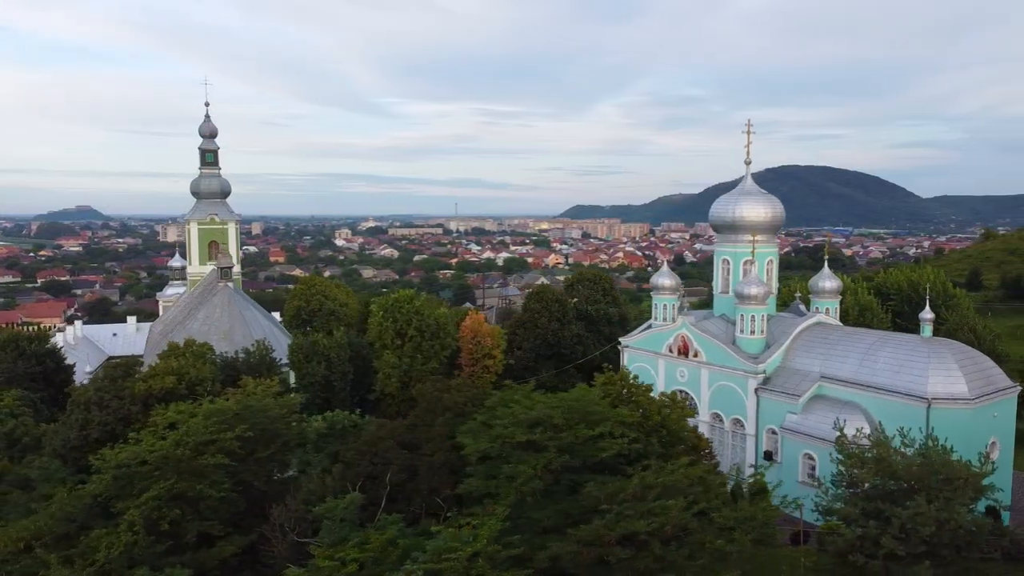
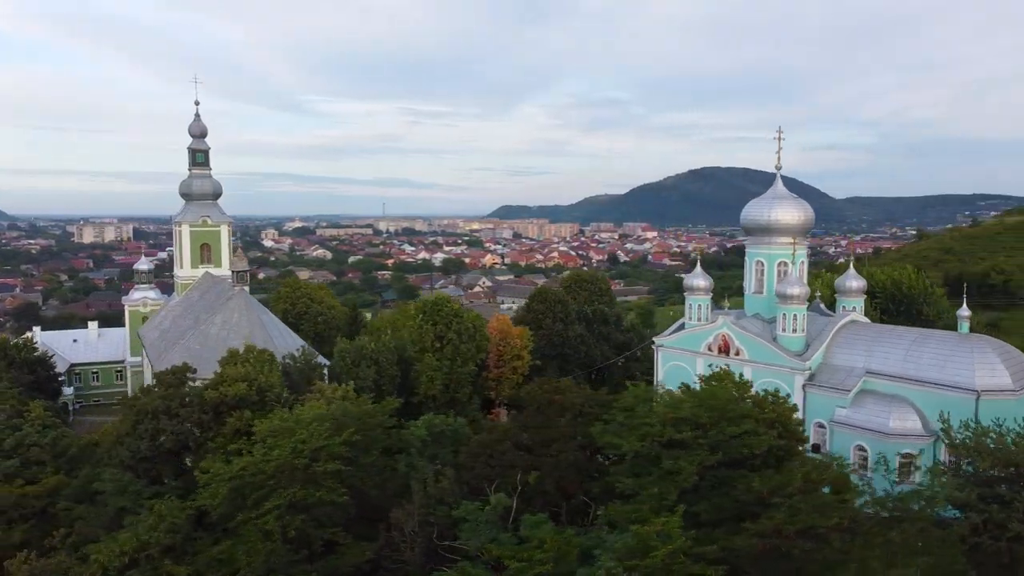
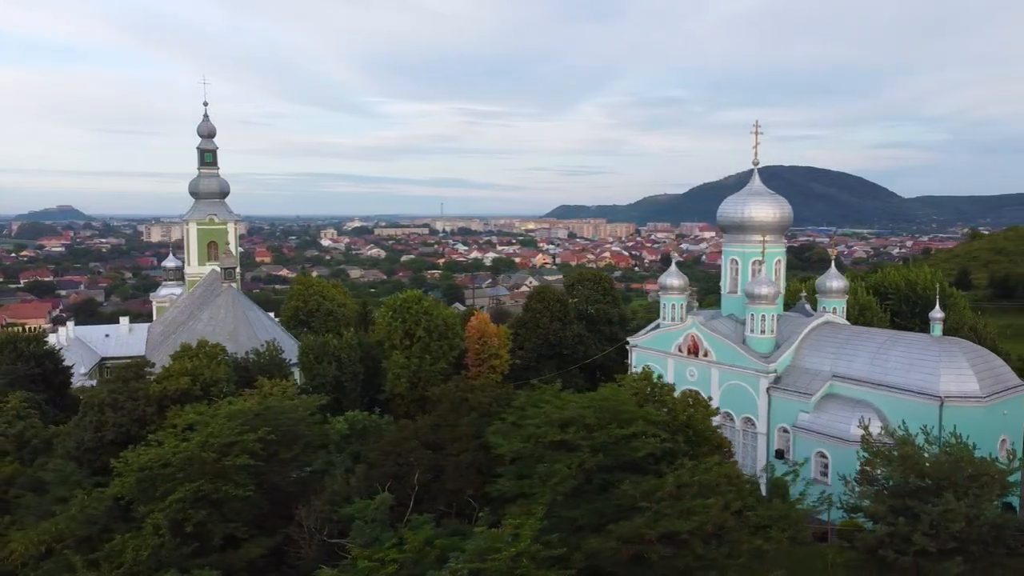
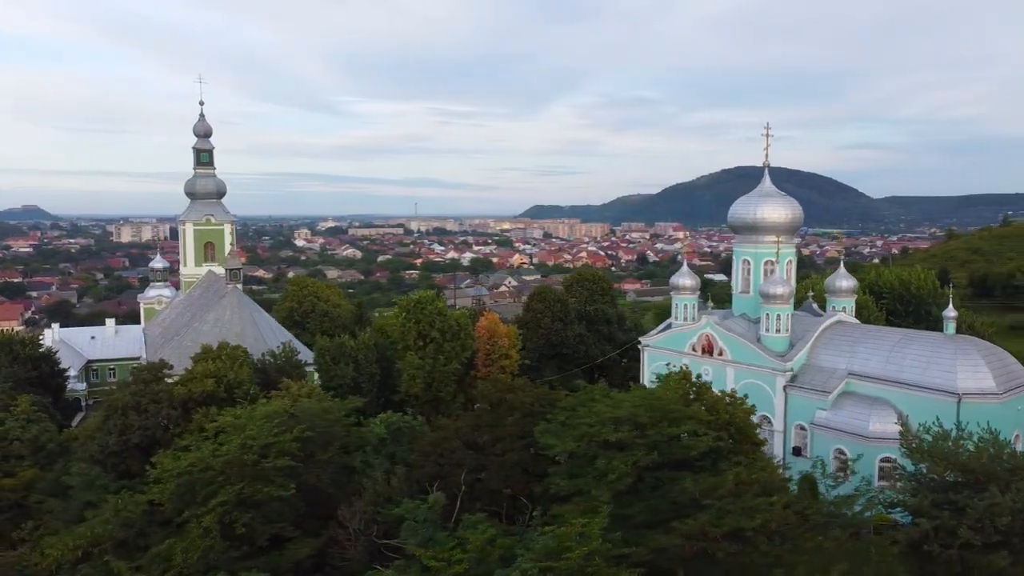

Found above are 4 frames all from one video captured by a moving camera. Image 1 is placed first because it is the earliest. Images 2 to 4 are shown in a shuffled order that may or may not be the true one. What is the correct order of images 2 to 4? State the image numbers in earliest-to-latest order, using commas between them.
3, 4, 2
